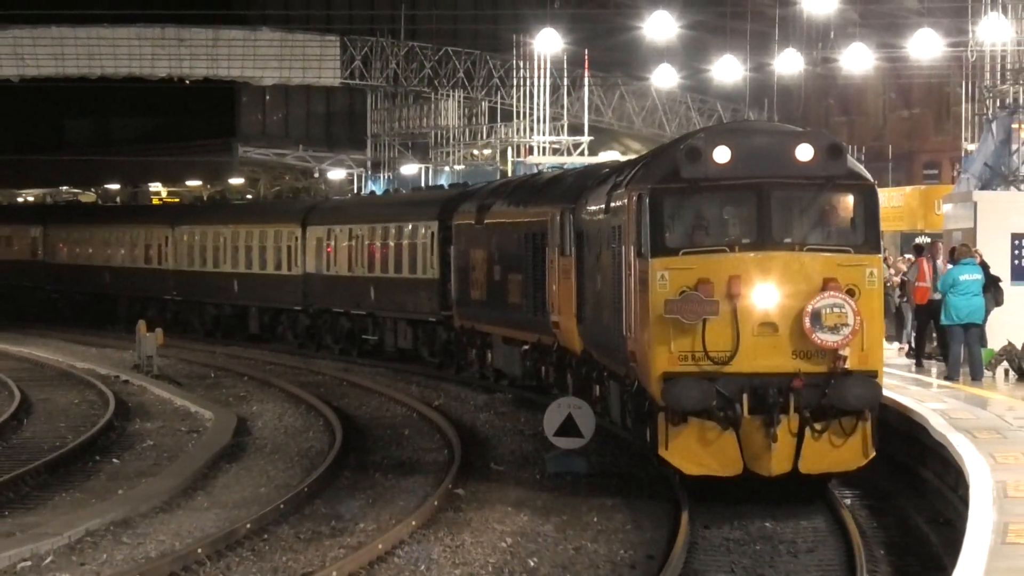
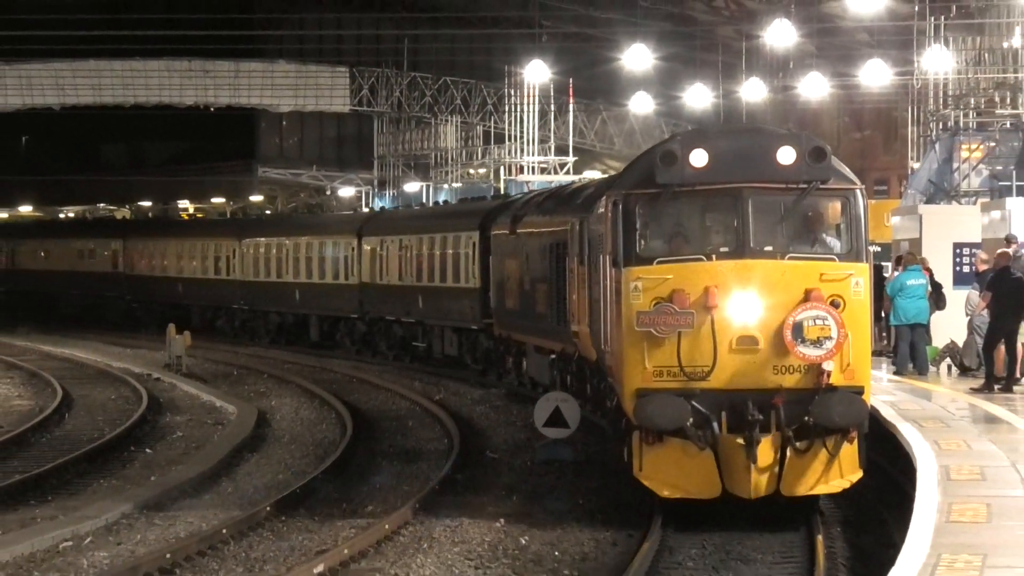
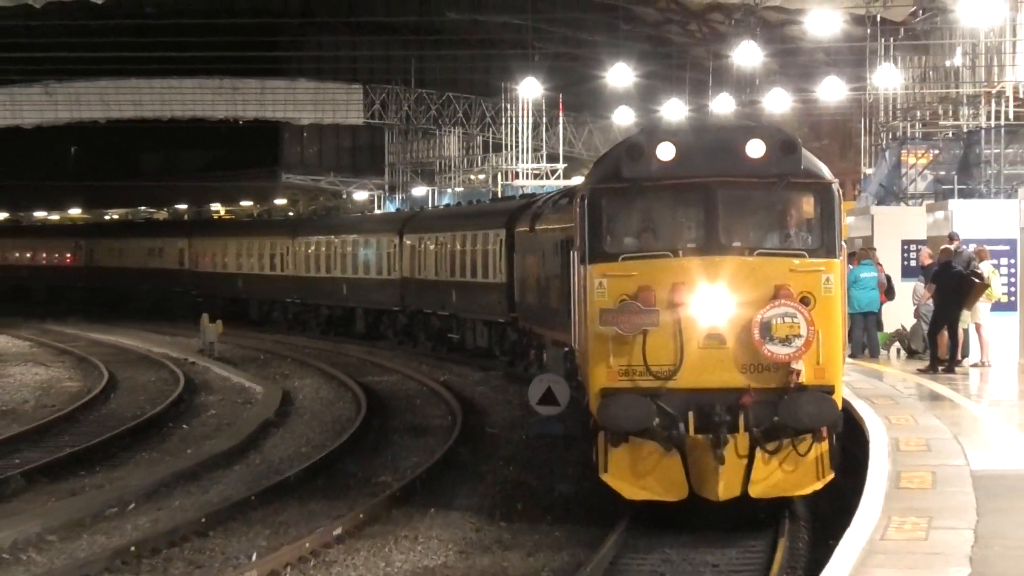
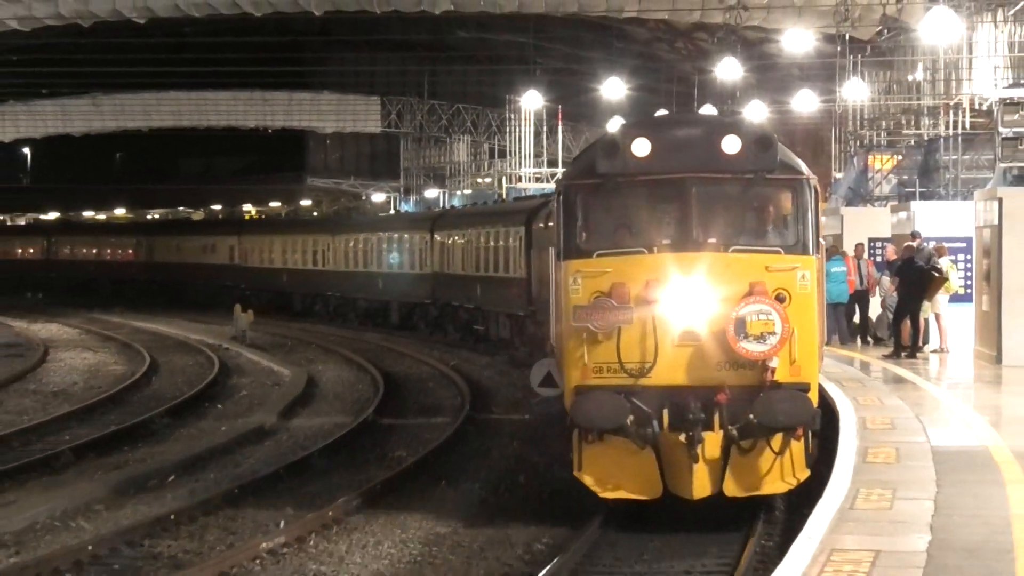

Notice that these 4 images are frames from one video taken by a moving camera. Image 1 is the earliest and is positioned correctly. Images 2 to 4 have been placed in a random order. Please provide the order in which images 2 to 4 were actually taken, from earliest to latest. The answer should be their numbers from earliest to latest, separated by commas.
2, 3, 4
